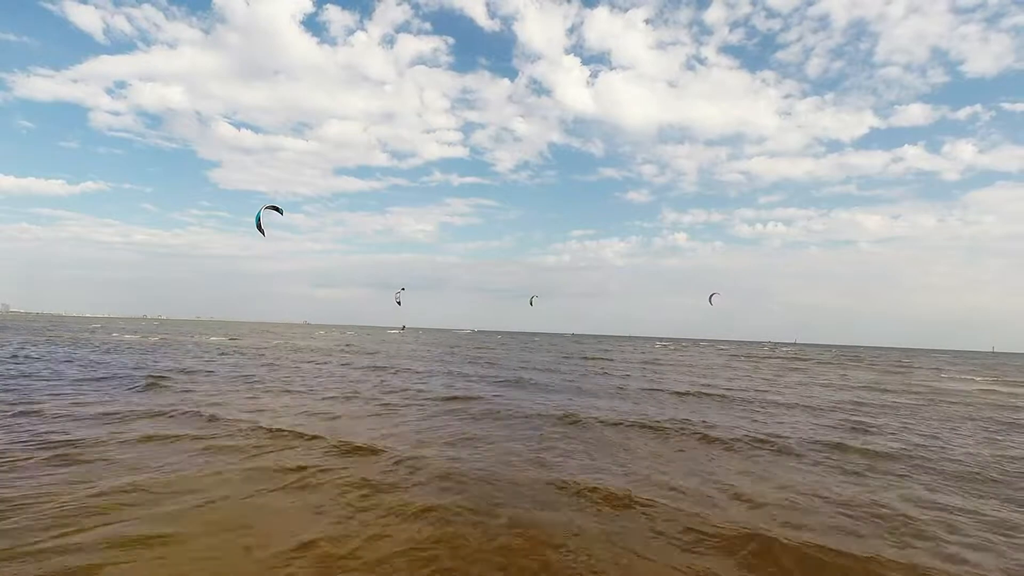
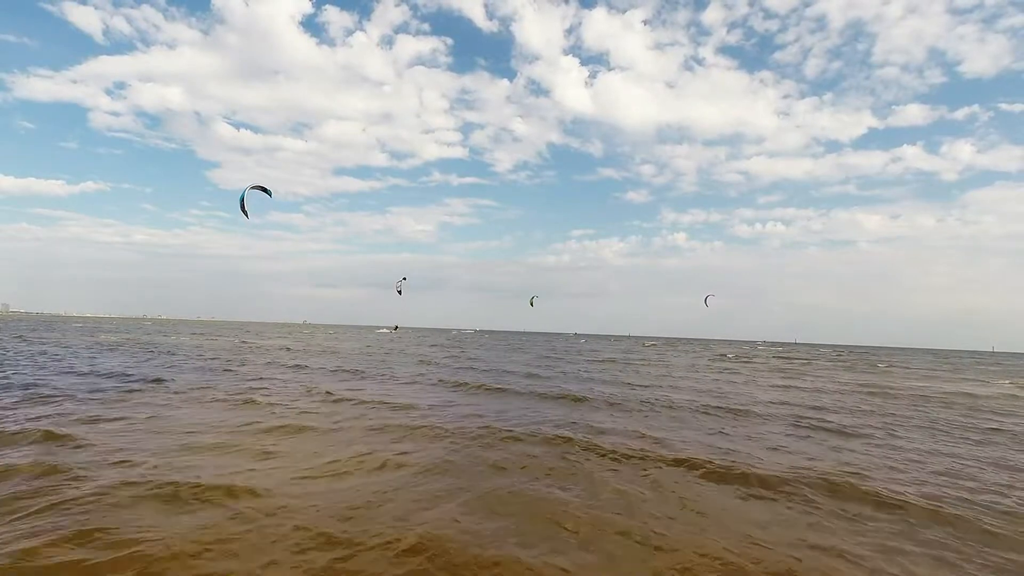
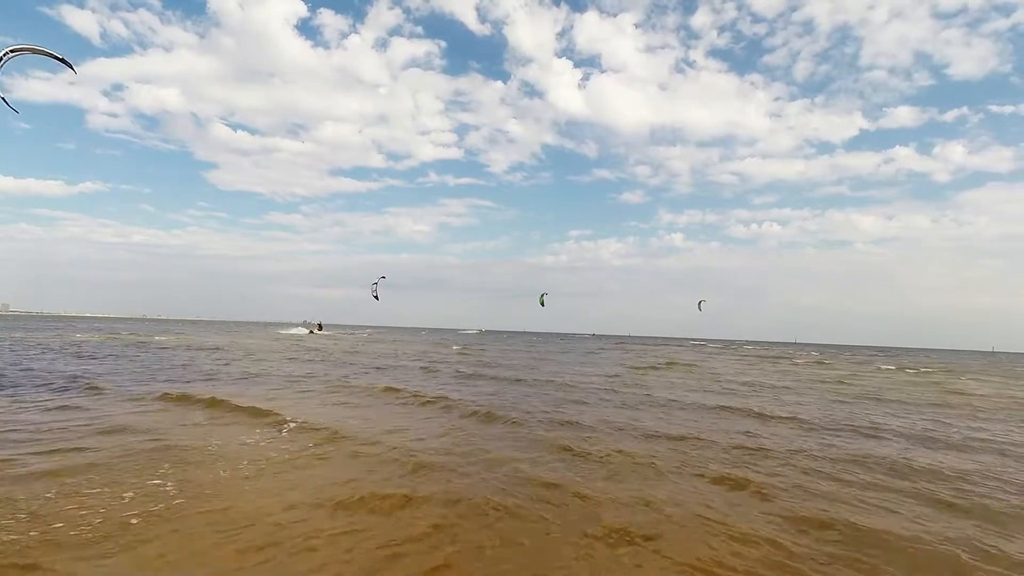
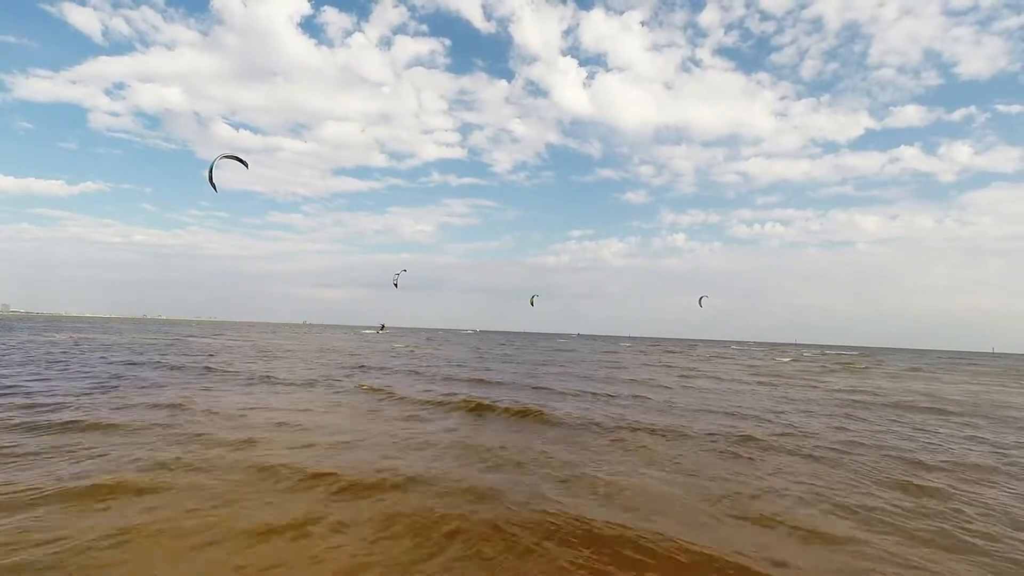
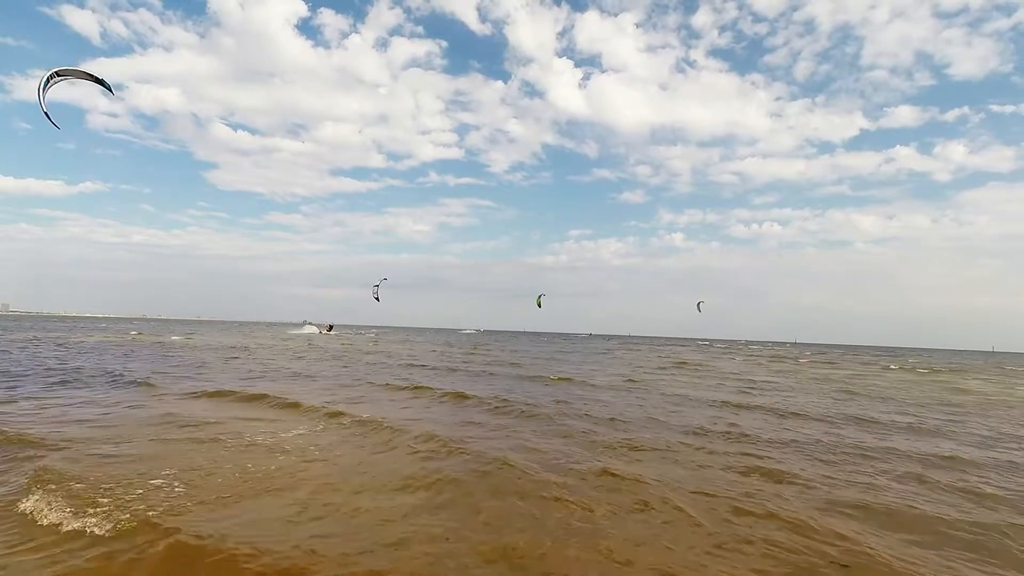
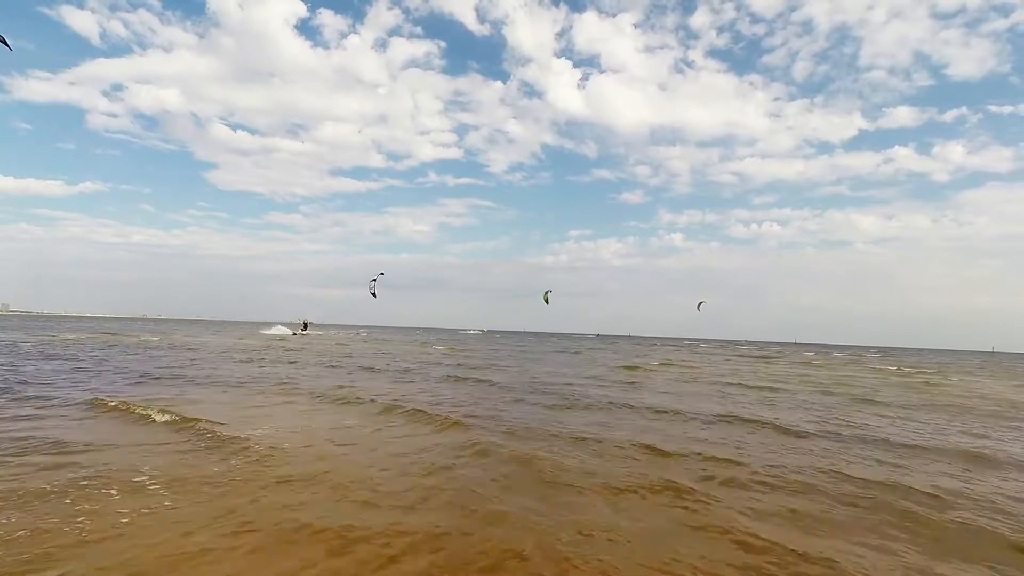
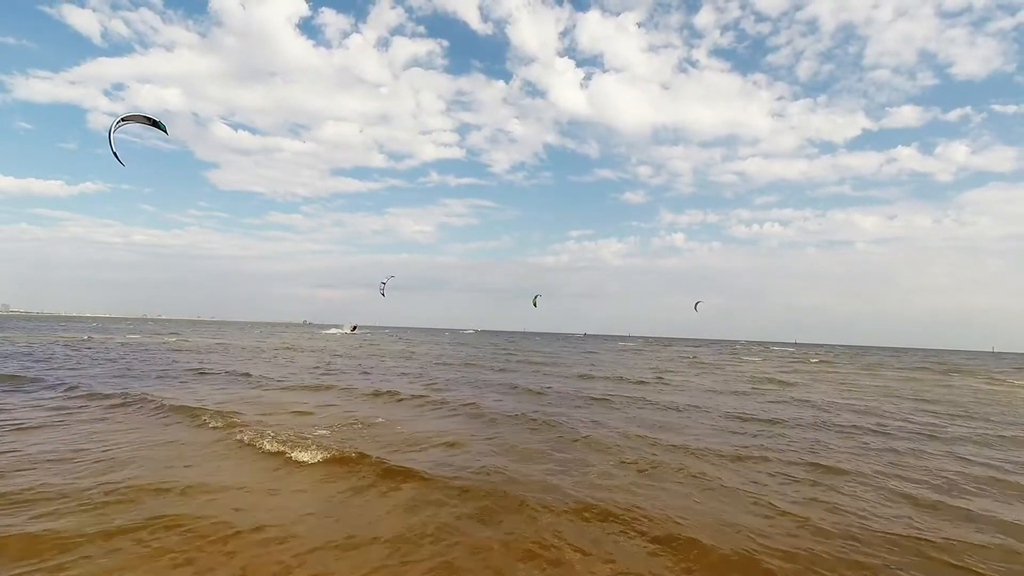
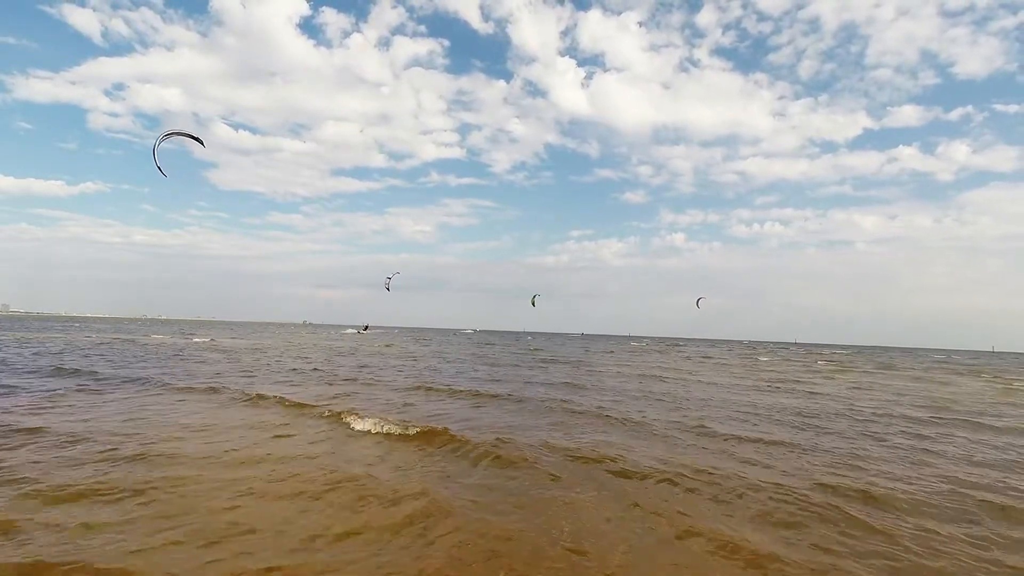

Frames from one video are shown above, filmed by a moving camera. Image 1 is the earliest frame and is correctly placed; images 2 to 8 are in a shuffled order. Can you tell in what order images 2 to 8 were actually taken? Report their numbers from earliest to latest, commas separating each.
2, 4, 8, 7, 5, 3, 6
